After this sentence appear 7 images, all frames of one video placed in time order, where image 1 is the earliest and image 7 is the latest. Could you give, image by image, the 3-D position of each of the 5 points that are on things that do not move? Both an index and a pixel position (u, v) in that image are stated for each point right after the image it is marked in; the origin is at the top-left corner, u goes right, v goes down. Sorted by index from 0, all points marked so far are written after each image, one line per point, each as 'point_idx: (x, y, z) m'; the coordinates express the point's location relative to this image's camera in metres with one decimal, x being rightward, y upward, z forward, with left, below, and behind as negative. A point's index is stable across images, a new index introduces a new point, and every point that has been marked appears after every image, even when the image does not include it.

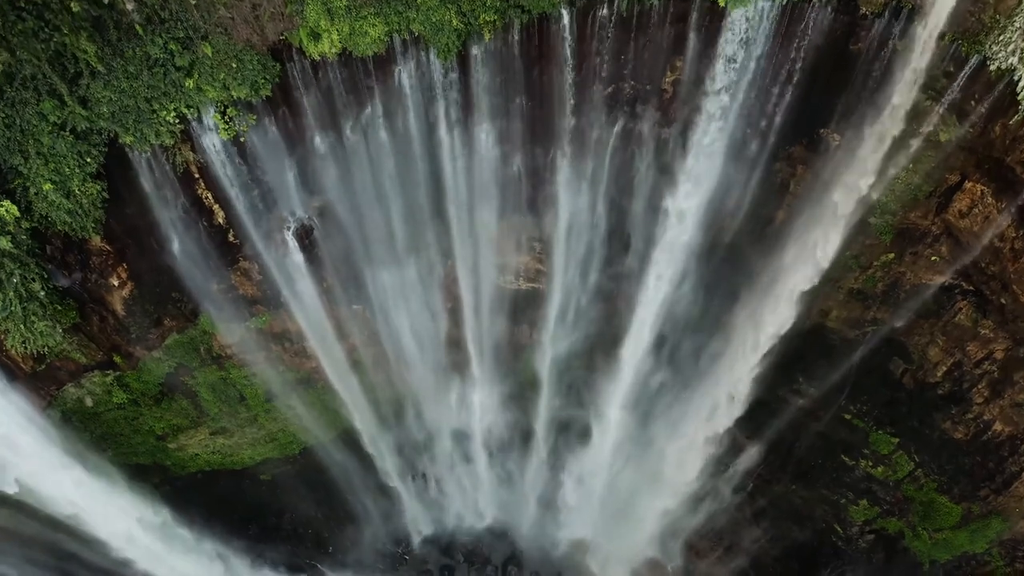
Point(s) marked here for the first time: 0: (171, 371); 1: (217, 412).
0: (-5.4, -1.3, +10.9) m
1: (-5.1, -2.1, +11.8) m
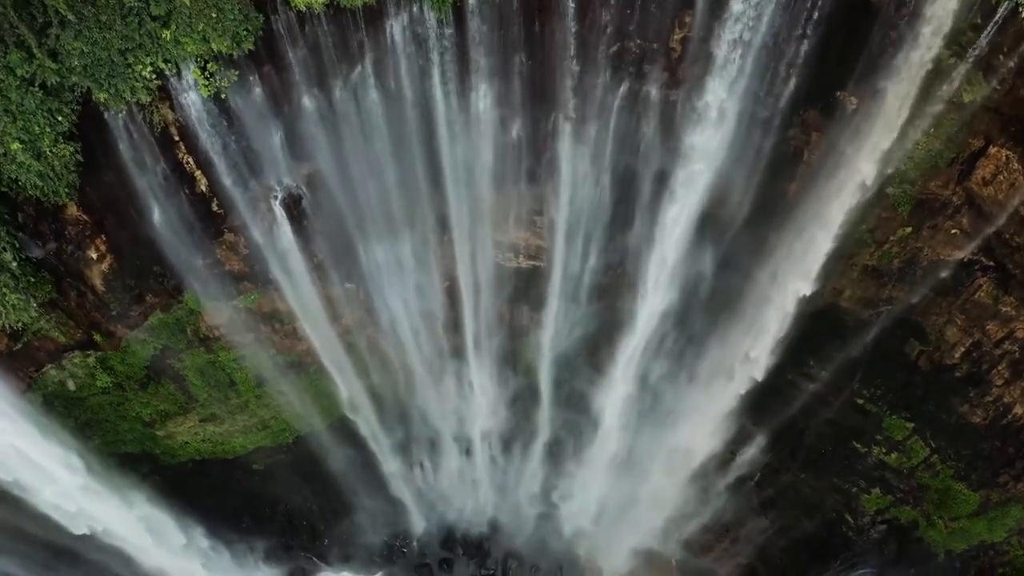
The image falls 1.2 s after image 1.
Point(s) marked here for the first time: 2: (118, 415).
0: (-5.4, -1.0, +10.4) m
1: (-5.1, -1.8, +11.3) m
2: (-6.4, -2.1, +11.1) m
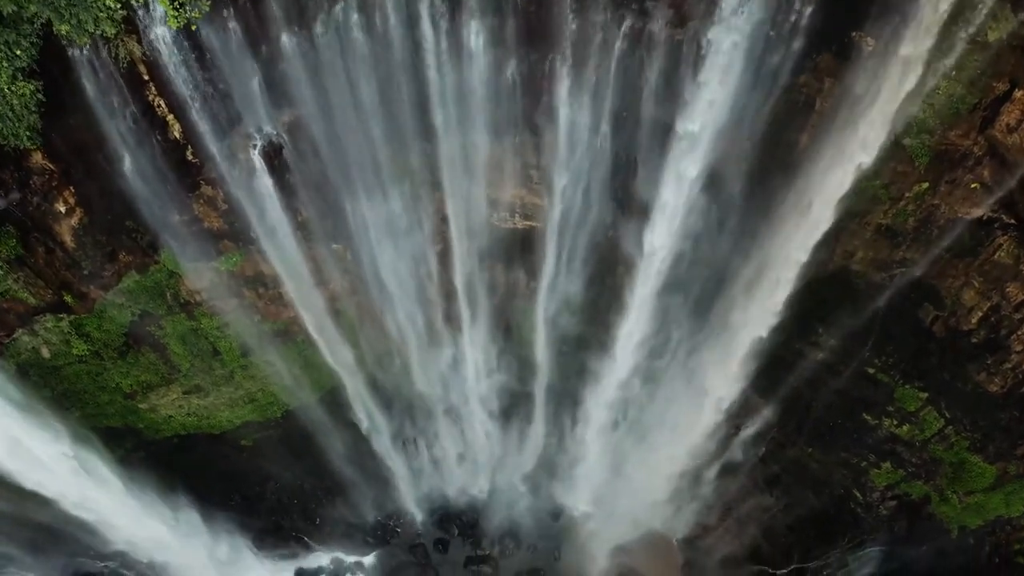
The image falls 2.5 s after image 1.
0: (-5.5, -0.5, +9.9) m
1: (-5.1, -1.3, +10.8) m
2: (-6.5, -1.5, +10.7) m
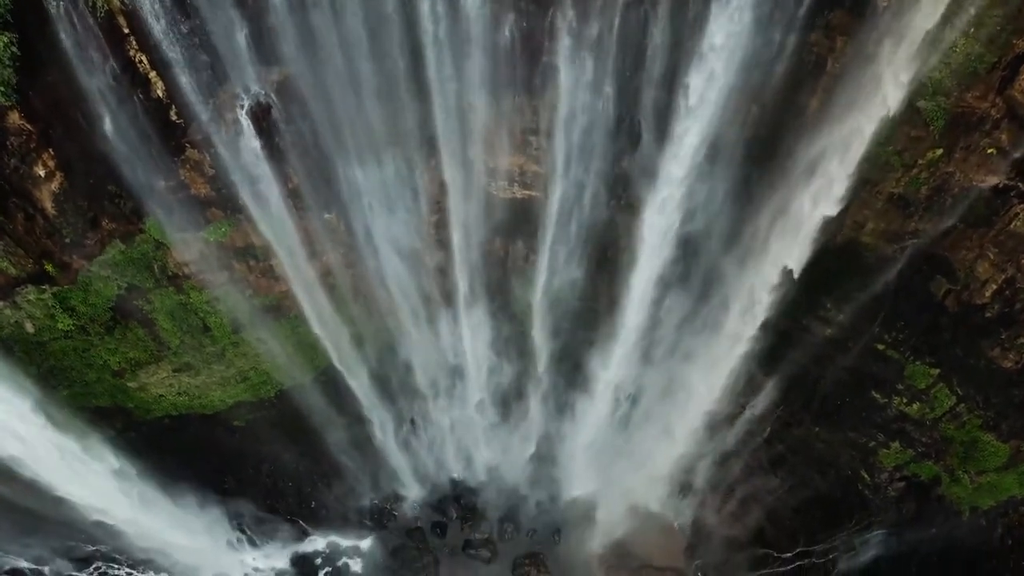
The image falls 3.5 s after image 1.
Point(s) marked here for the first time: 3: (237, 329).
0: (-5.5, -0.1, +9.6) m
1: (-5.1, -0.9, +10.5) m
2: (-6.5, -1.1, +10.3) m
3: (-4.3, -0.6, +10.7) m
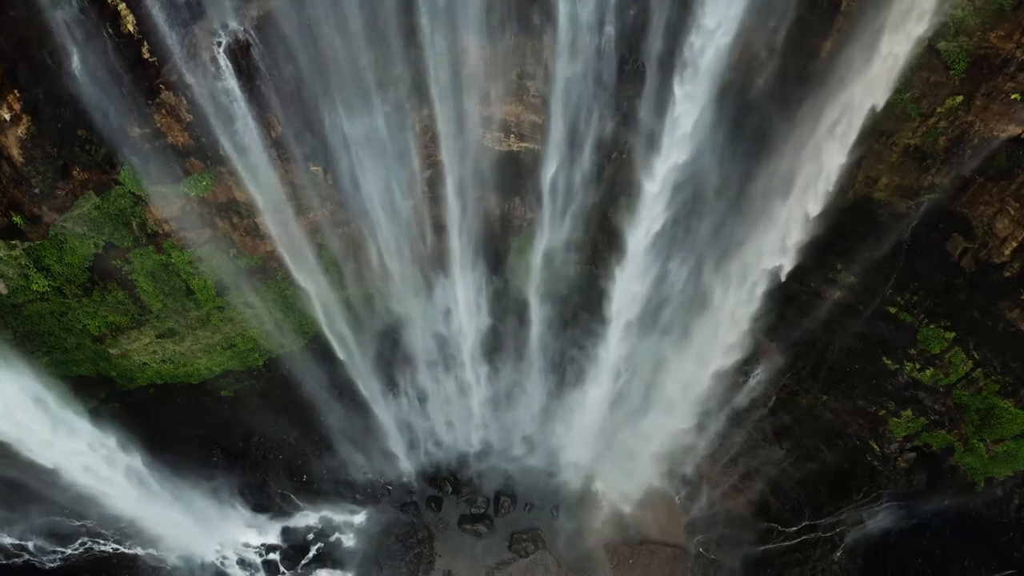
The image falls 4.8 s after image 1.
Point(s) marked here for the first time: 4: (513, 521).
0: (-5.6, +0.5, +9.2) m
1: (-5.2, -0.3, +10.1) m
2: (-6.6, -0.6, +9.9) m
3: (-4.4, -0.1, +10.2) m
4: (0.0, -4.3, +12.5) m
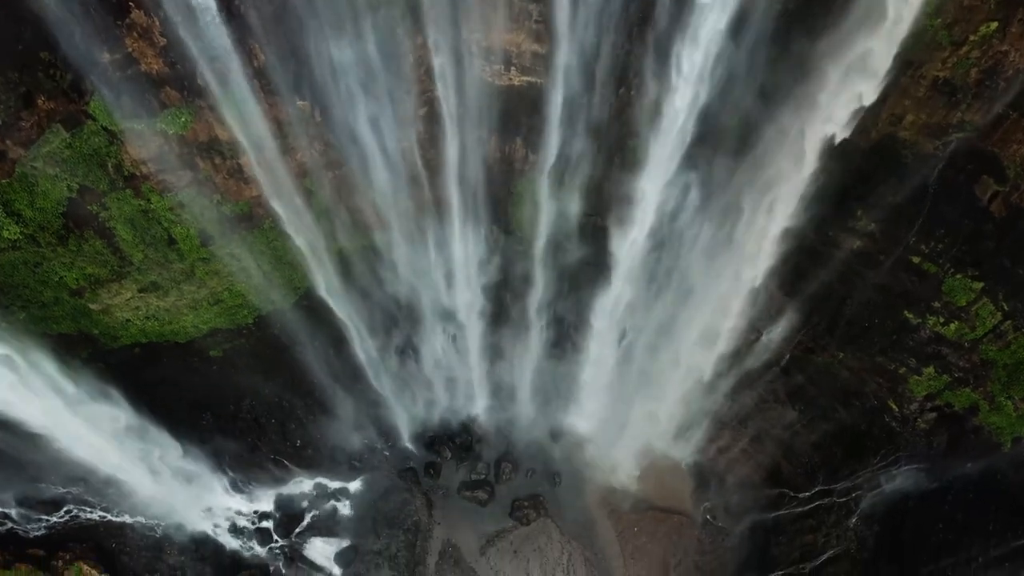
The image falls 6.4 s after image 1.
0: (-5.6, +1.2, +8.6) m
1: (-5.2, +0.4, +9.5) m
2: (-6.6, +0.1, +9.4) m
3: (-4.3, +0.6, +9.7) m
4: (0.0, -3.5, +12.0) m
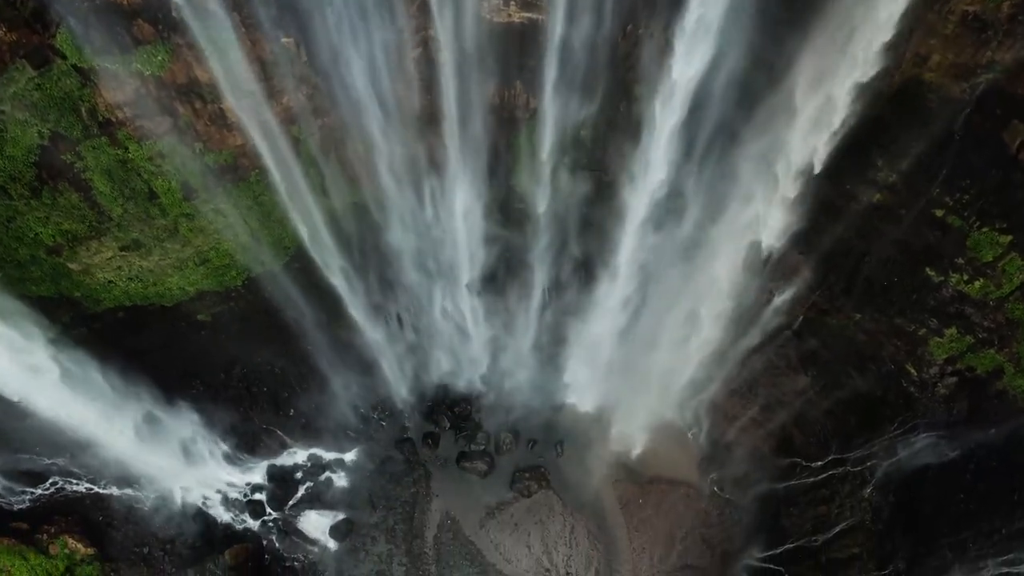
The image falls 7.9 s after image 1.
0: (-5.6, +1.7, +8.1) m
1: (-5.2, +1.0, +9.0) m
2: (-6.6, +0.7, +8.9) m
3: (-4.3, +1.2, +9.2) m
4: (0.0, -2.9, +11.6) m
